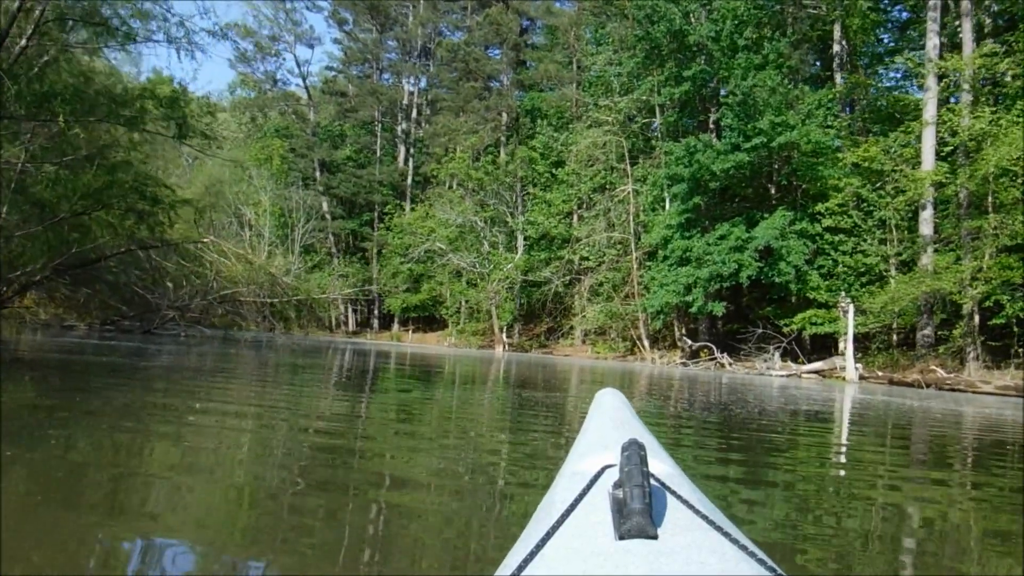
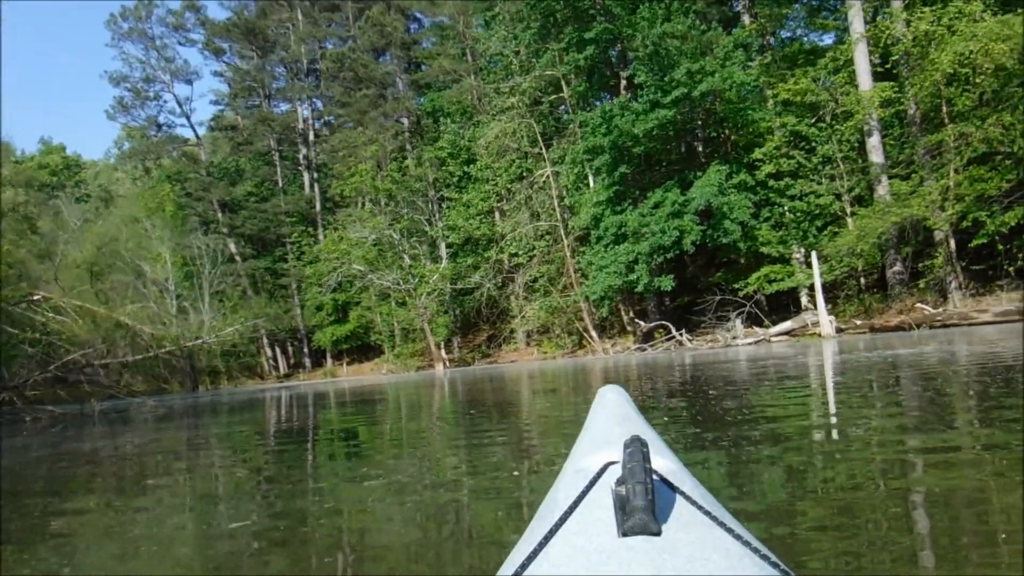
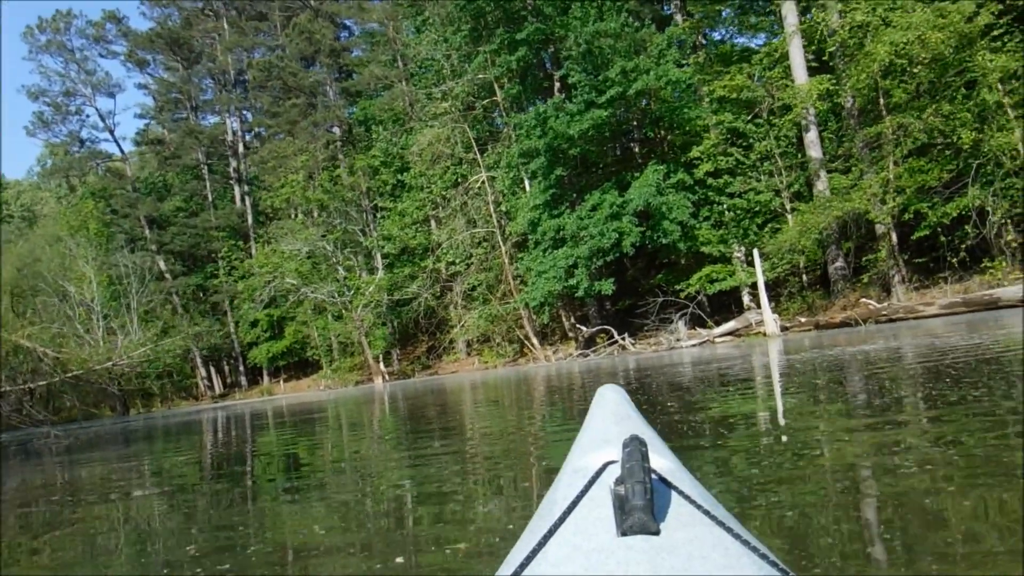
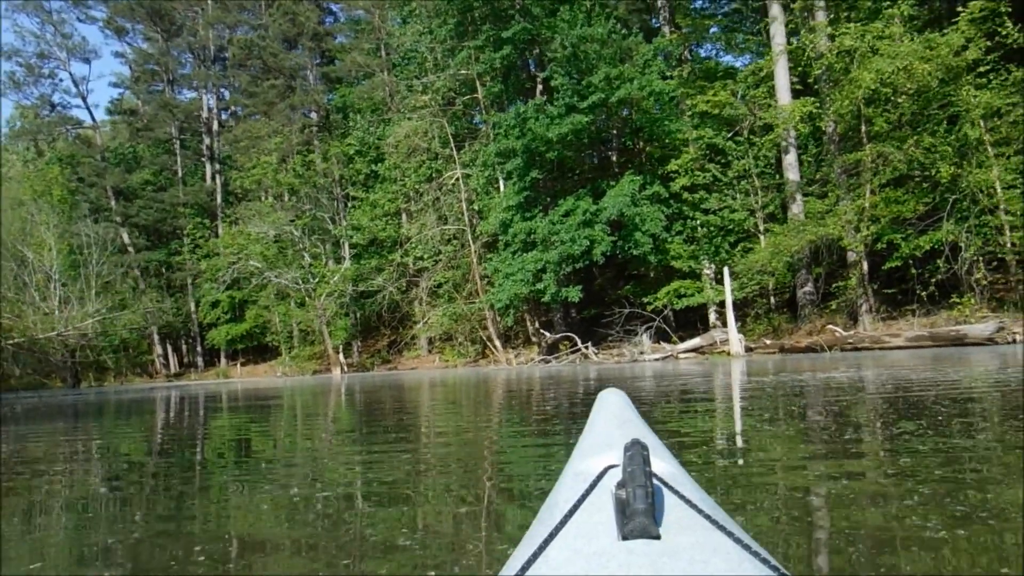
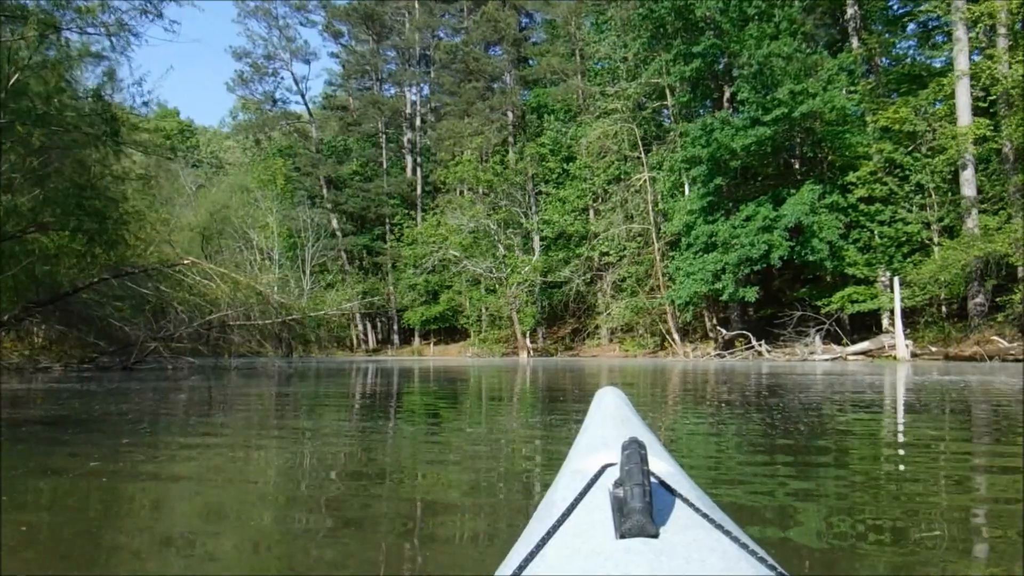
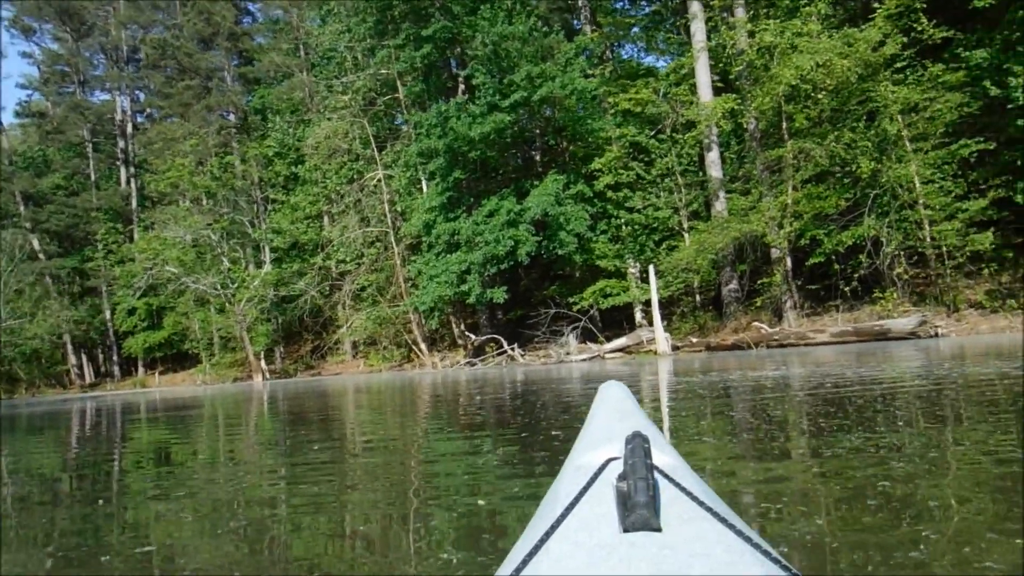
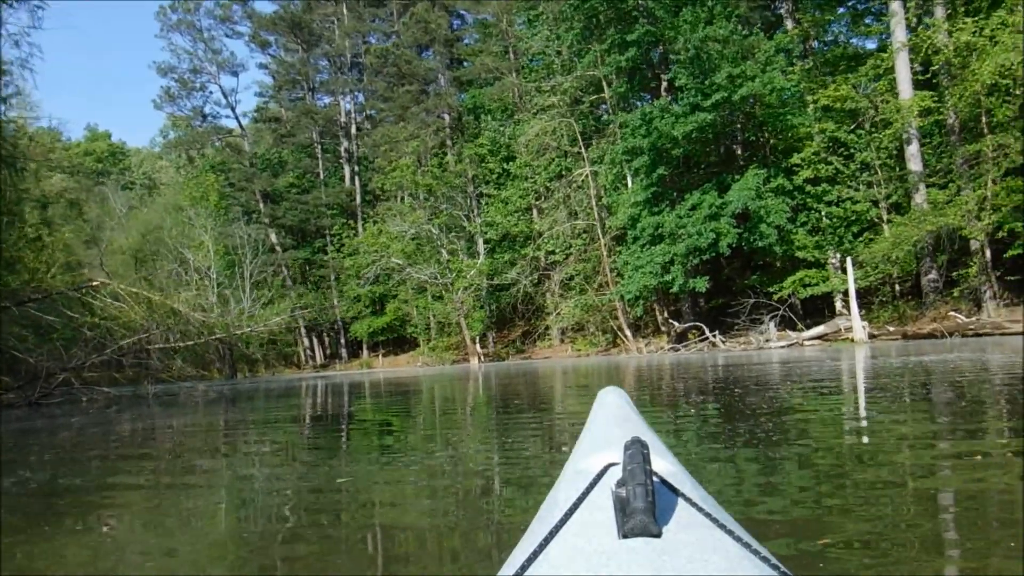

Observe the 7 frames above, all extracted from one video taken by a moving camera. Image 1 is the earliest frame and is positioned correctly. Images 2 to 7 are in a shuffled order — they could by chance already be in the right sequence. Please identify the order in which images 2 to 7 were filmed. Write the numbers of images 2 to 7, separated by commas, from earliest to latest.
5, 7, 2, 3, 4, 6
